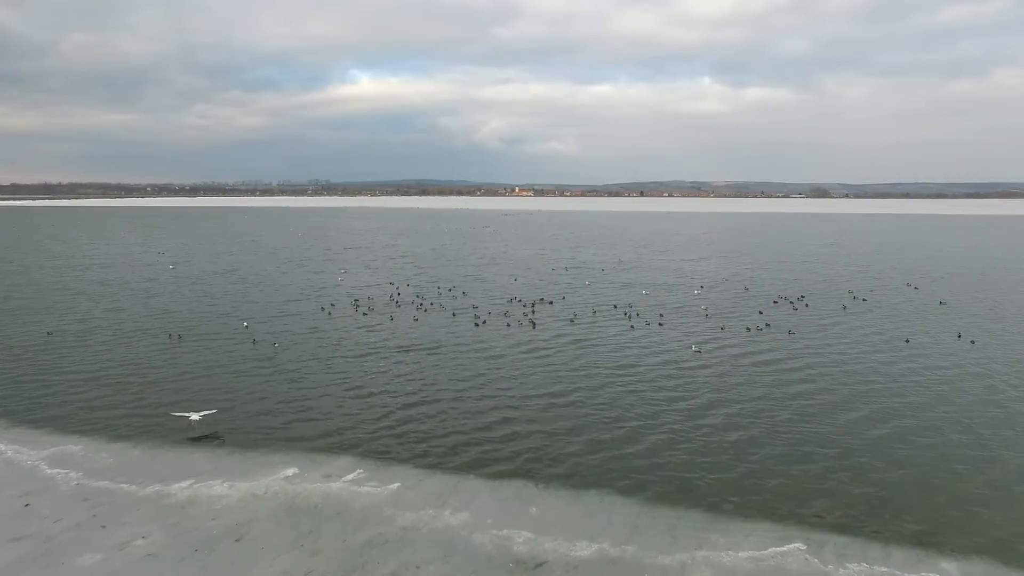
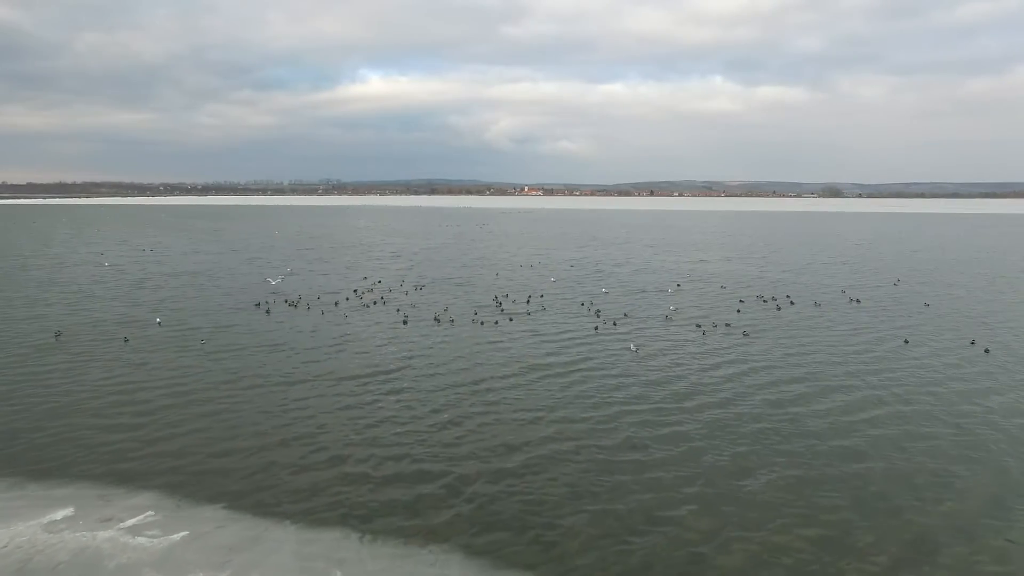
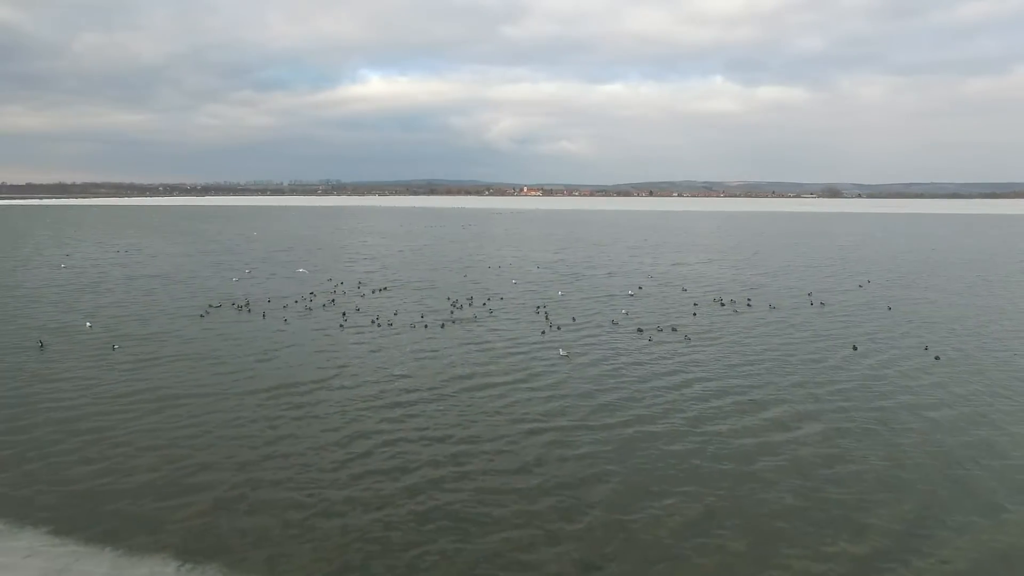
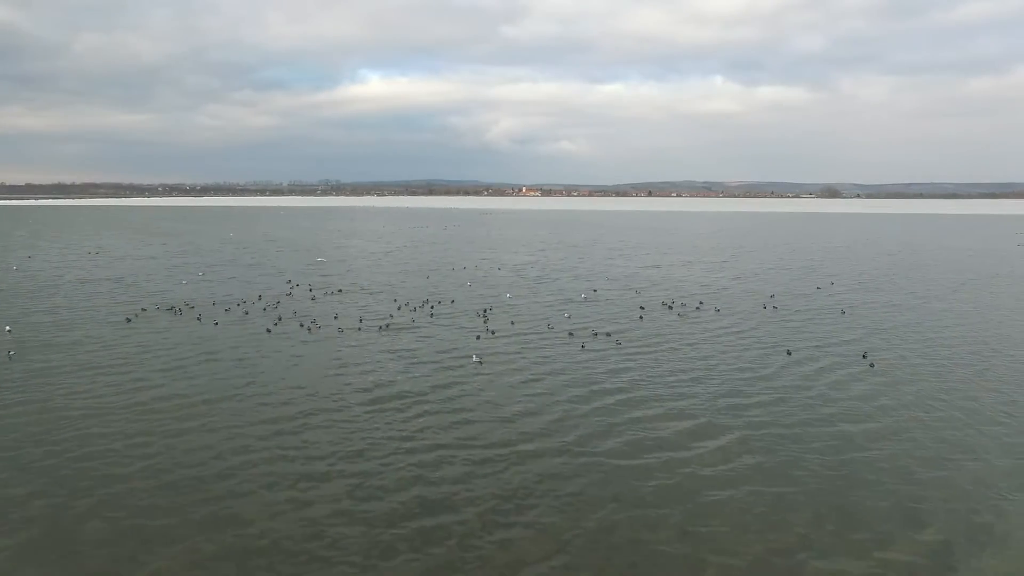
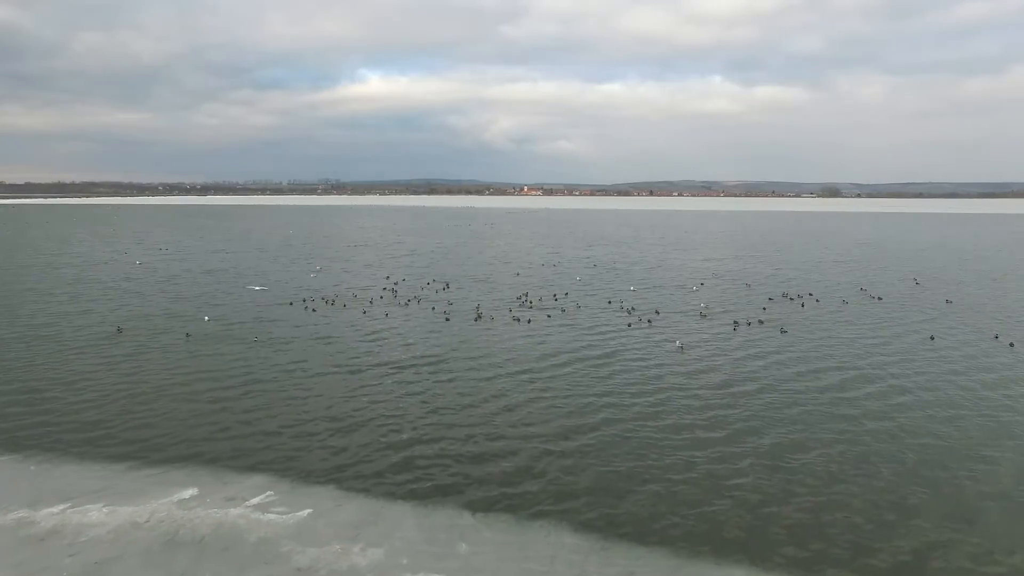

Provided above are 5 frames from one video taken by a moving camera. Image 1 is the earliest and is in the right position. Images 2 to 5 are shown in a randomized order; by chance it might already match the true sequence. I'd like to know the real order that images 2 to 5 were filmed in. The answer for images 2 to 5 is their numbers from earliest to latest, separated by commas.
5, 2, 3, 4
